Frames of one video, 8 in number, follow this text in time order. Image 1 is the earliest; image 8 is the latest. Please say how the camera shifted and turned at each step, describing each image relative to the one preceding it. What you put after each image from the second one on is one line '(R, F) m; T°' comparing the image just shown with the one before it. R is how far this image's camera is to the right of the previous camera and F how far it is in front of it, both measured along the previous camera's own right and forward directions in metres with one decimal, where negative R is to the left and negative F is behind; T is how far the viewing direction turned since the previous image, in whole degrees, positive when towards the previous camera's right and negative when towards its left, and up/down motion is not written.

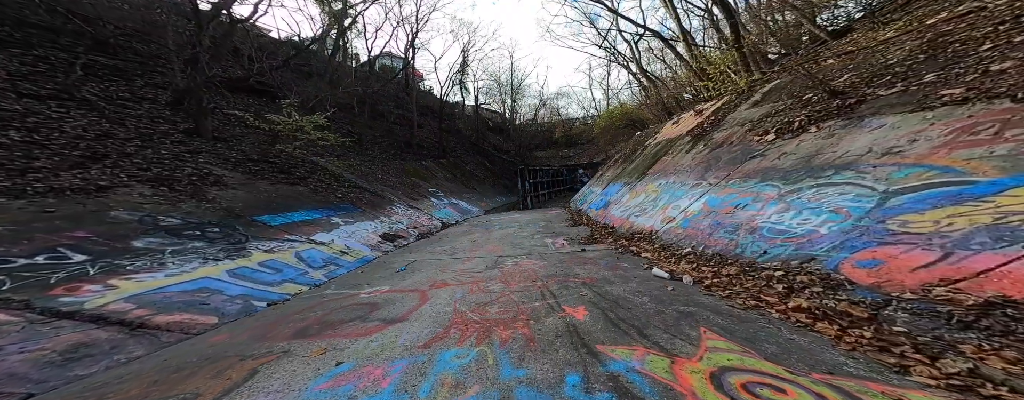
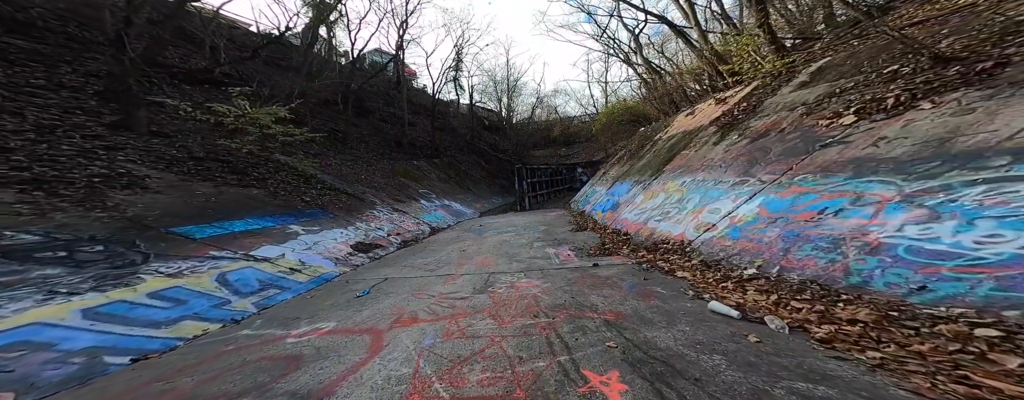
(+0.1, +1.5) m; +1°
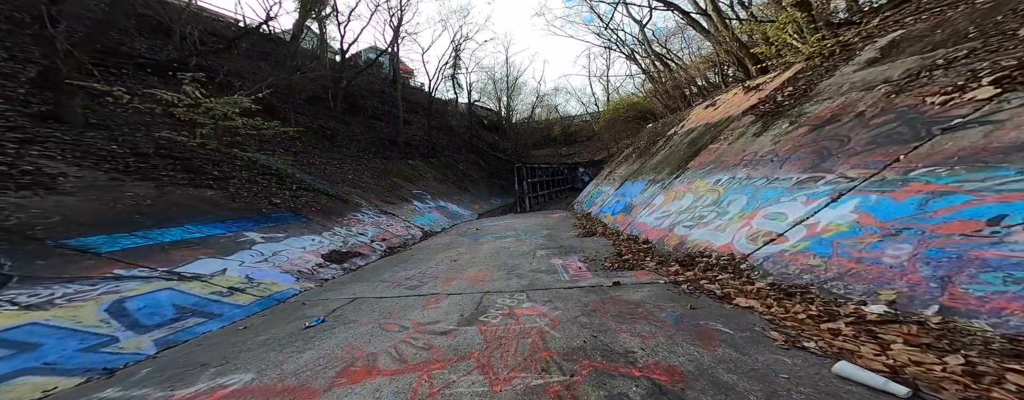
(0.0, +1.2) m; 0°
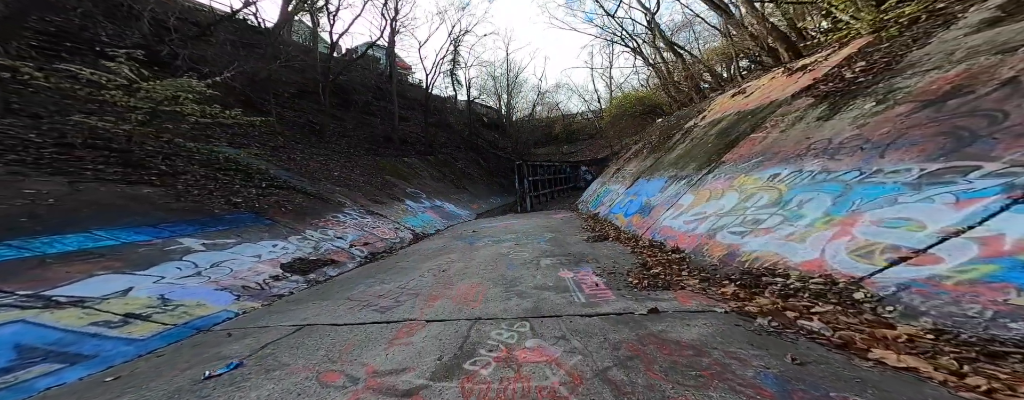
(0.0, +1.2) m; 0°
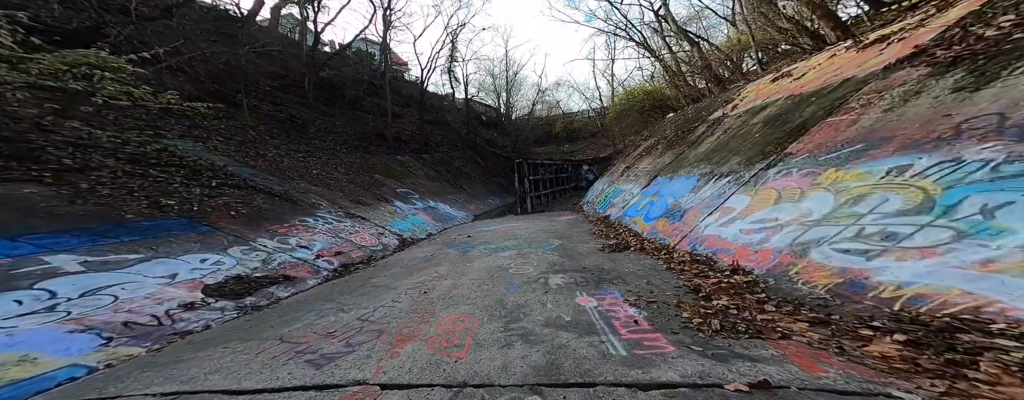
(0.0, +1.4) m; 0°
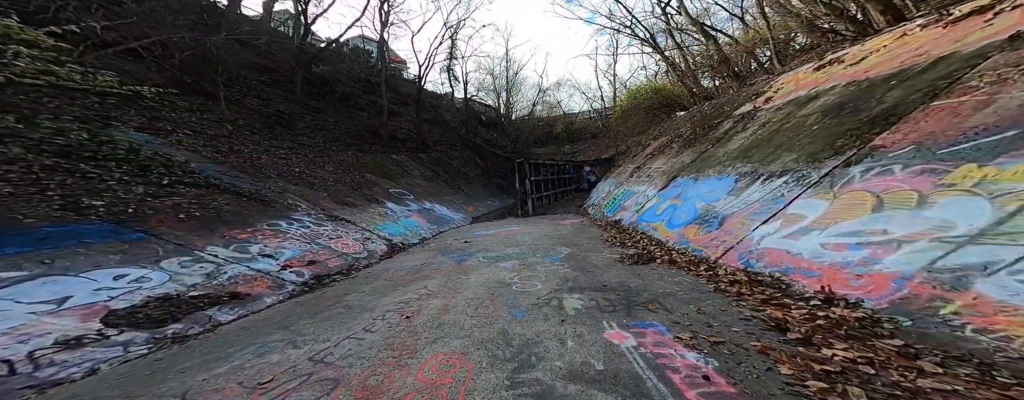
(-0.1, +1.1) m; 0°
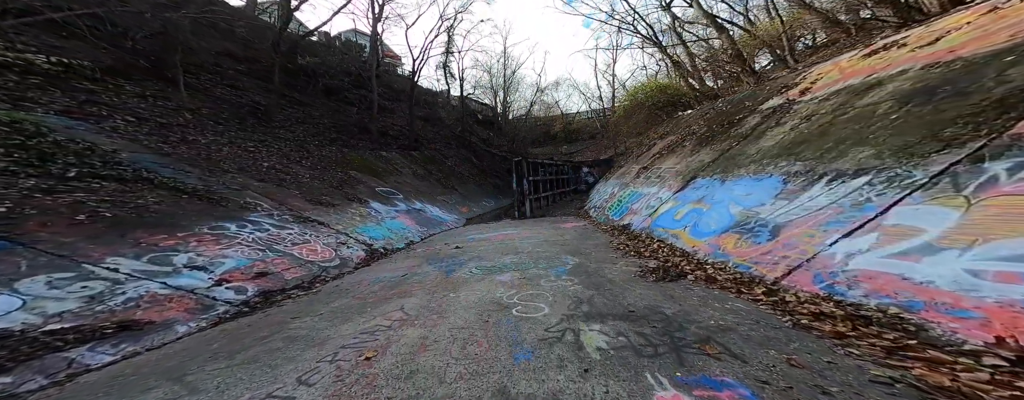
(-0.1, +1.1) m; +1°
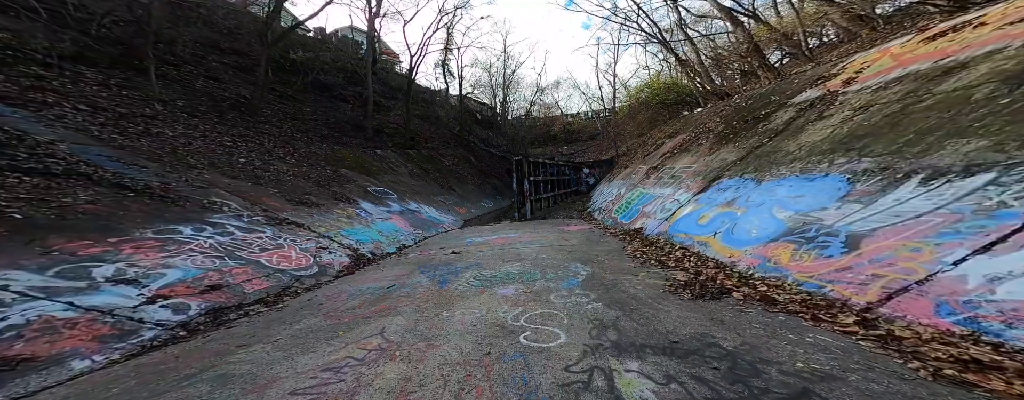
(-0.1, +0.9) m; 0°
